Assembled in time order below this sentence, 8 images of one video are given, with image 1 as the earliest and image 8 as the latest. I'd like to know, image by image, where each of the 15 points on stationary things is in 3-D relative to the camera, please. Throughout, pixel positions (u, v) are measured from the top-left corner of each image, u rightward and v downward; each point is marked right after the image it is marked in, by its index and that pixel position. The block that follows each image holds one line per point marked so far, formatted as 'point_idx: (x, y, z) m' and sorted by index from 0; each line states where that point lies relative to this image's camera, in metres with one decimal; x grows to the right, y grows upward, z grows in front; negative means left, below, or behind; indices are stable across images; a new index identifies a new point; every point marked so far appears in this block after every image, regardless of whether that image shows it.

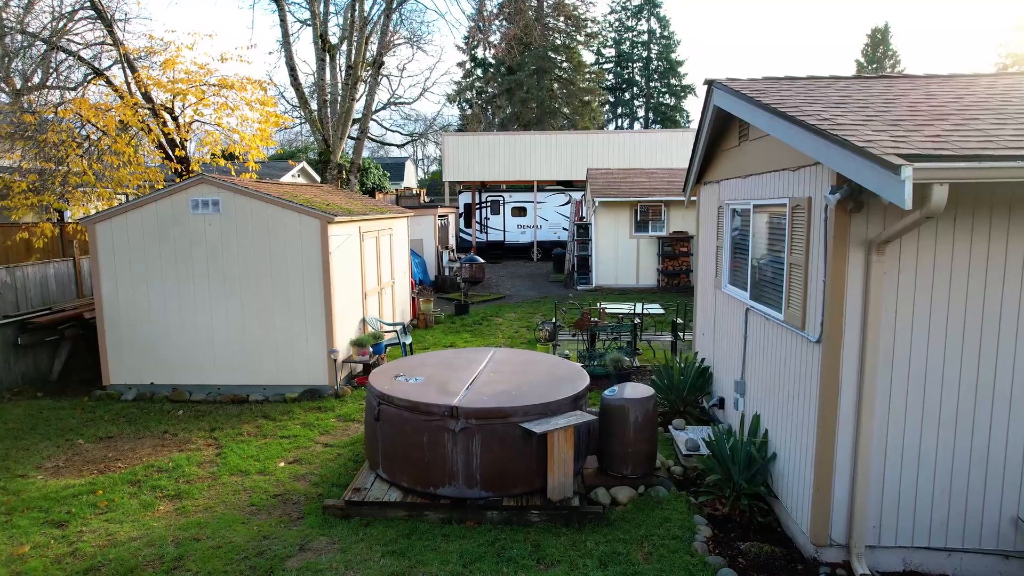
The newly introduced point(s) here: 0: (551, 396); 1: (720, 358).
0: (+0.3, -0.8, +5.1) m
1: (+2.0, -0.7, +6.5) m
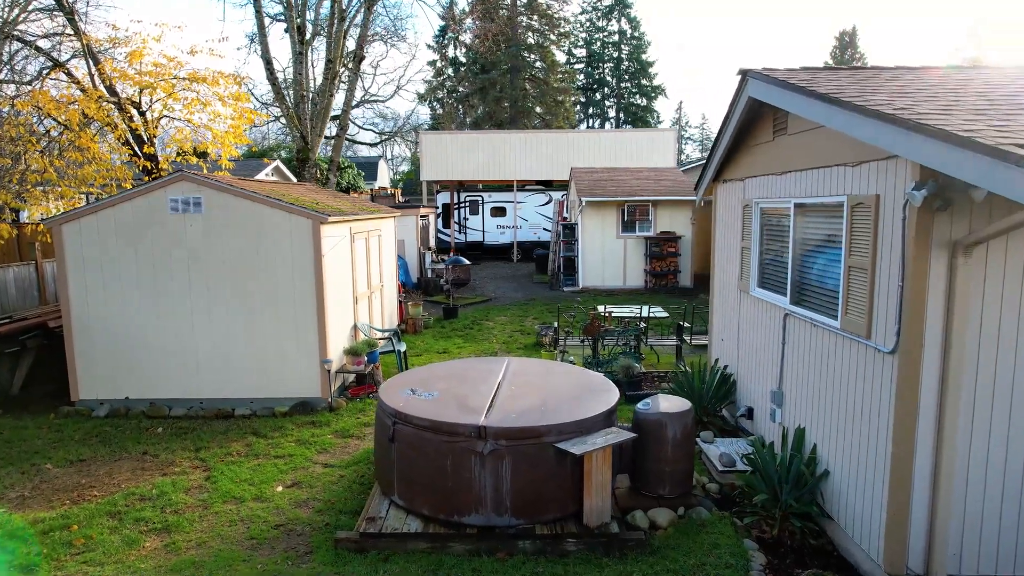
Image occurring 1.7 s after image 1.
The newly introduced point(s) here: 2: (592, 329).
0: (+0.5, -0.9, +4.7) m
1: (+2.2, -0.7, +6.1) m
2: (+1.1, -0.5, +8.2) m
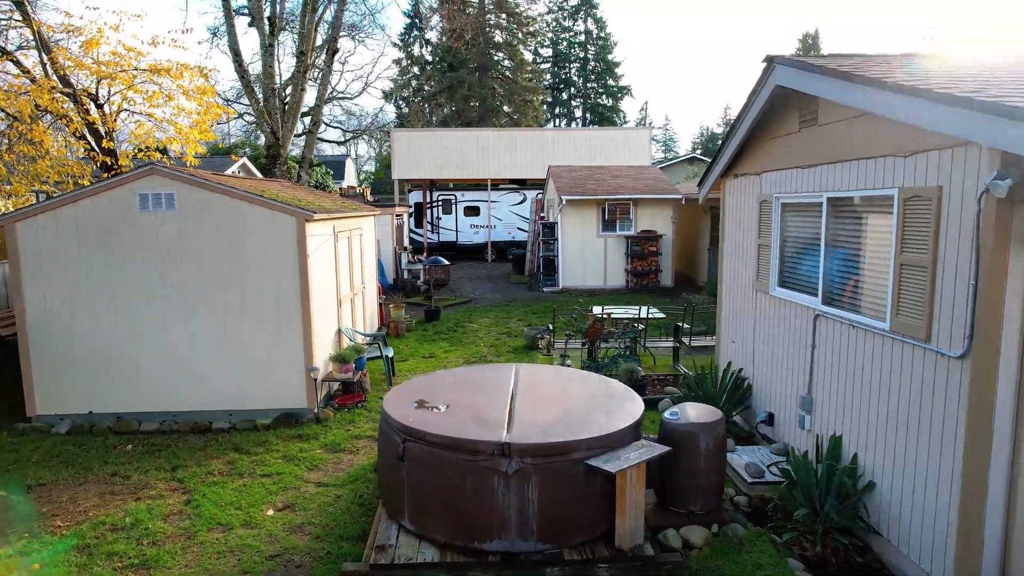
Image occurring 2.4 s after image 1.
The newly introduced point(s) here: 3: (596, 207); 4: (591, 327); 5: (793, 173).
0: (+0.6, -0.9, +4.3) m
1: (+2.2, -0.7, +5.8) m
2: (+1.0, -0.5, +7.9) m
3: (+2.2, +2.1, +17.2) m
4: (+1.0, -0.5, +7.8) m
5: (+2.2, +0.9, +5.3) m
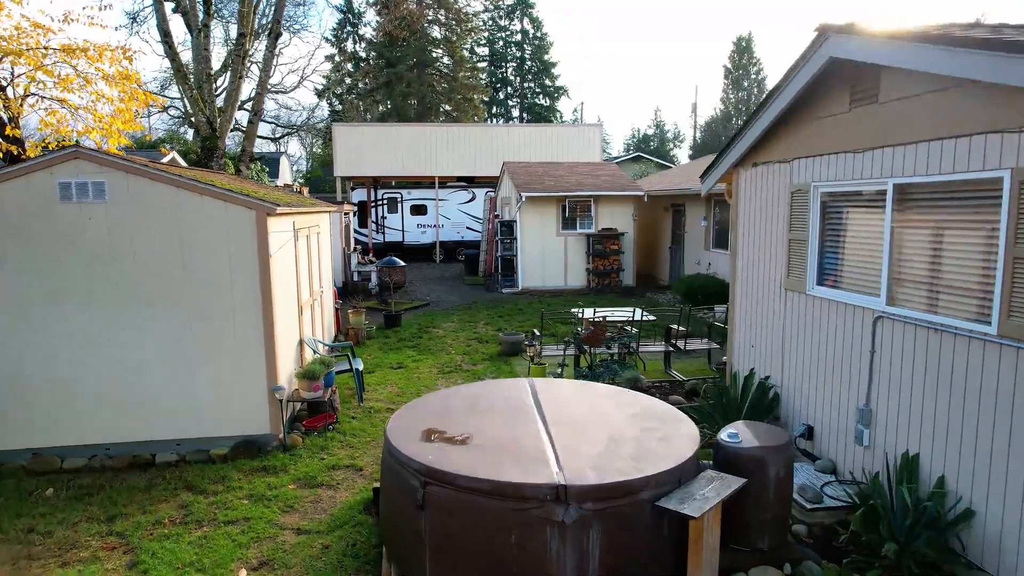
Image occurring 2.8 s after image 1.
0: (+0.9, -0.9, +3.6) m
1: (+2.3, -0.7, +5.3) m
2: (+0.9, -0.5, +7.2) m
3: (+1.1, +2.1, +16.6) m
4: (+0.9, -0.5, +7.1) m
5: (+2.3, +0.9, +4.8) m
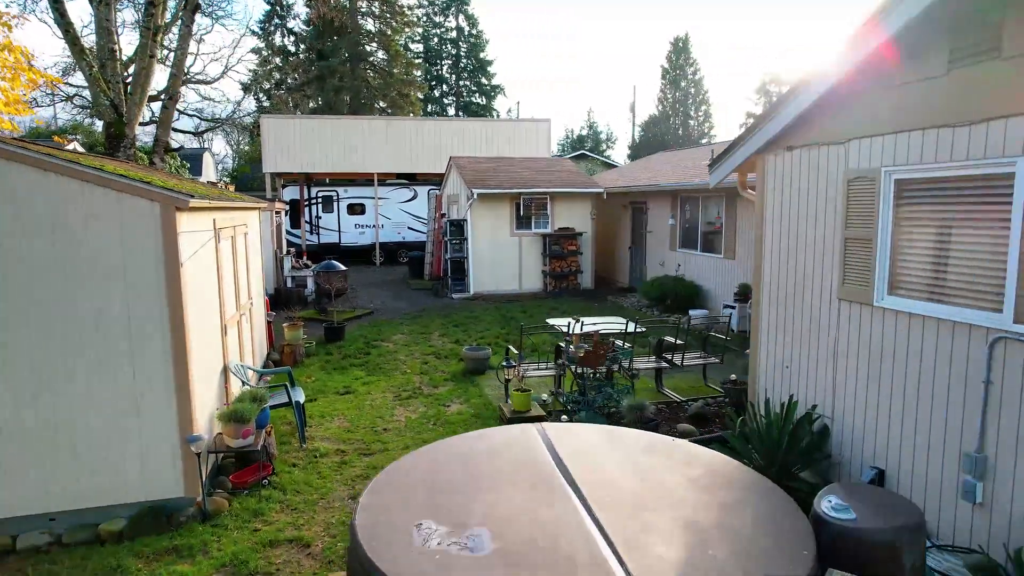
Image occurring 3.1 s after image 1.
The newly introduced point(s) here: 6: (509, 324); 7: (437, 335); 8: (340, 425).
0: (+1.0, -1.0, +2.5) m
1: (+2.3, -0.8, +4.3) m
2: (+0.7, -0.6, +6.0) m
3: (-0.1, +2.0, +15.4) m
4: (+0.7, -0.6, +6.0) m
5: (+2.3, +0.9, +3.8) m
6: (-0.1, -0.6, +11.5) m
7: (-1.2, -0.7, +10.6) m
8: (-1.7, -1.3, +6.4) m
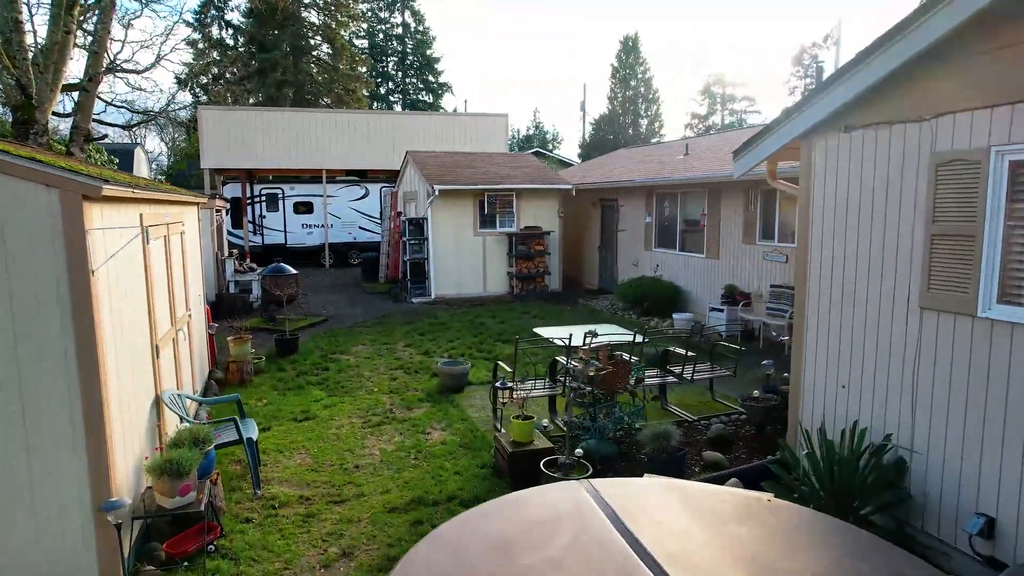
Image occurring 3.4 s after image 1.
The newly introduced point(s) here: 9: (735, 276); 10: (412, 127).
0: (+1.3, -1.0, +1.6) m
1: (+2.4, -0.8, +3.5) m
2: (+0.7, -0.7, +5.1) m
3: (-0.9, +1.9, +14.4) m
4: (+0.7, -0.6, +5.1) m
5: (+2.5, +0.8, +3.0) m
6: (-0.5, -0.7, +10.6) m
7: (-1.6, -0.8, +9.5) m
8: (-1.7, -1.4, +5.4) m
9: (+3.5, +0.2, +10.5) m
10: (-3.0, +4.8, +20.0) m
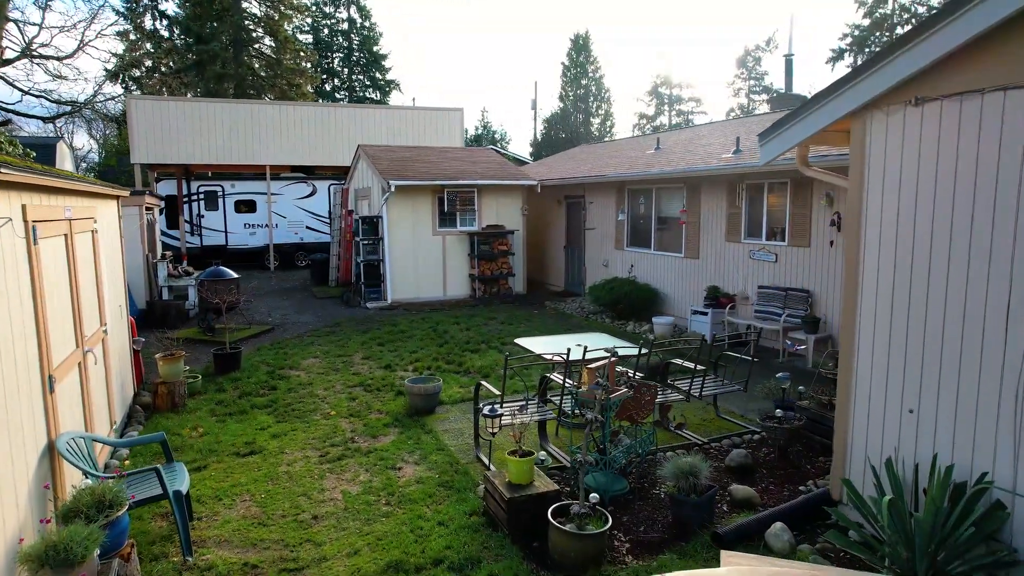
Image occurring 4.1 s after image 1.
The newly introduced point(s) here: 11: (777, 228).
0: (+1.5, -1.1, +0.9) m
1: (+2.5, -0.8, +2.8) m
2: (+0.6, -0.7, +4.3) m
3: (-1.6, +1.9, +13.5) m
4: (+0.6, -0.7, +4.3) m
5: (+2.6, +0.8, +2.4) m
6: (-1.0, -0.8, +9.6) m
7: (-1.9, -0.9, +8.5) m
8: (-1.7, -1.5, +4.3) m
9: (+3.0, +0.2, +9.9) m
10: (-4.2, +4.8, +18.8) m
11: (+3.5, +0.8, +8.8) m
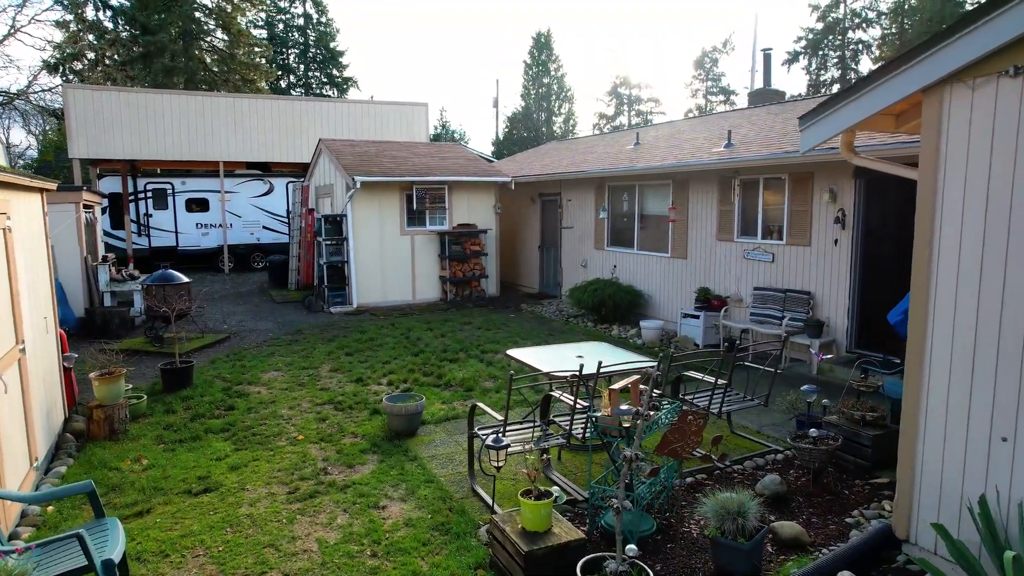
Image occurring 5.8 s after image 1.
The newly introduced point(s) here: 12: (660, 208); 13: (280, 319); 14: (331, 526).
0: (+1.8, -1.1, +0.3) m
1: (+2.6, -0.9, +2.3) m
2: (+0.7, -0.7, +3.7) m
3: (-2.1, +1.8, +12.7) m
4: (+0.7, -0.7, +3.6) m
5: (+2.7, +0.8, +1.8) m
6: (-1.2, -0.8, +8.9) m
7: (-2.1, -0.9, +7.7) m
8: (-1.7, -1.5, +3.6) m
9: (+2.8, +0.2, +9.4) m
10: (-5.1, +4.7, +17.9) m
11: (+3.3, +0.8, +8.3) m
12: (+2.3, +1.3, +10.4) m
13: (-3.9, -0.5, +11.4) m
14: (-1.1, -1.5, +4.1) m
